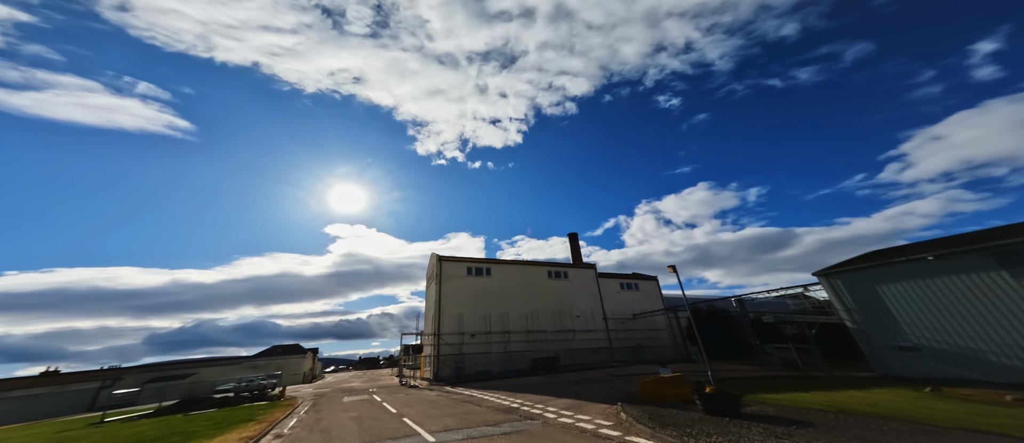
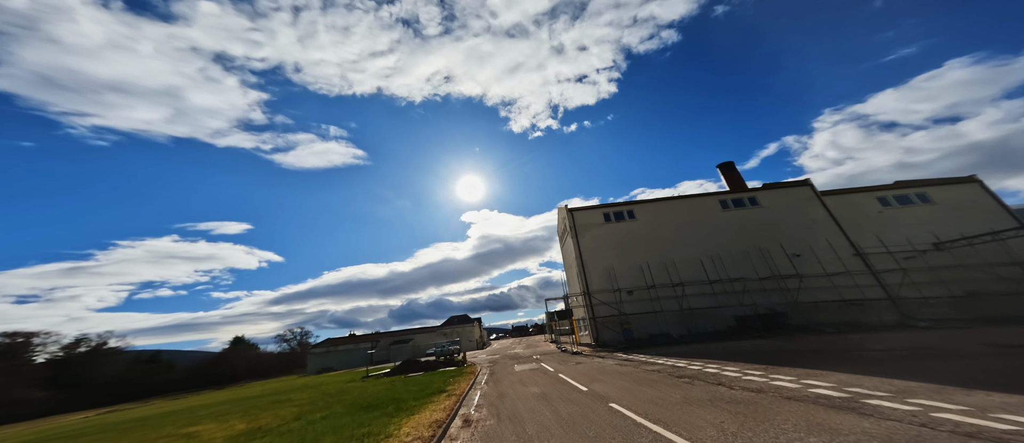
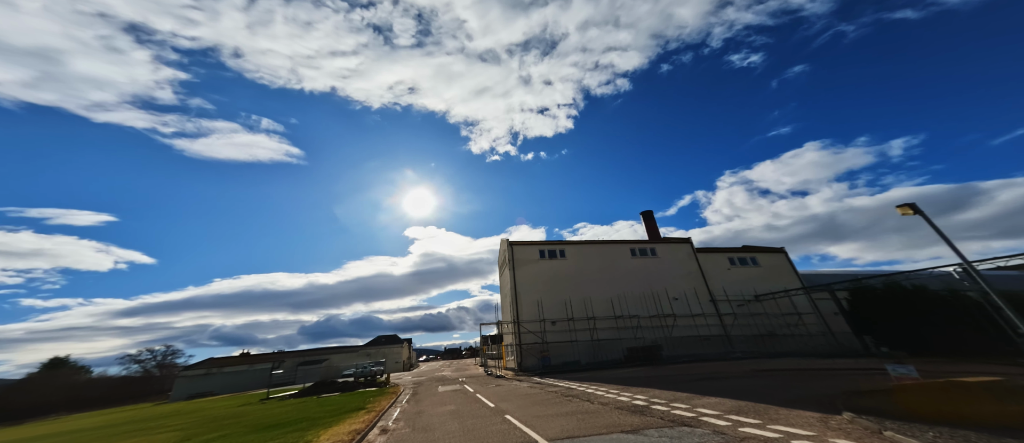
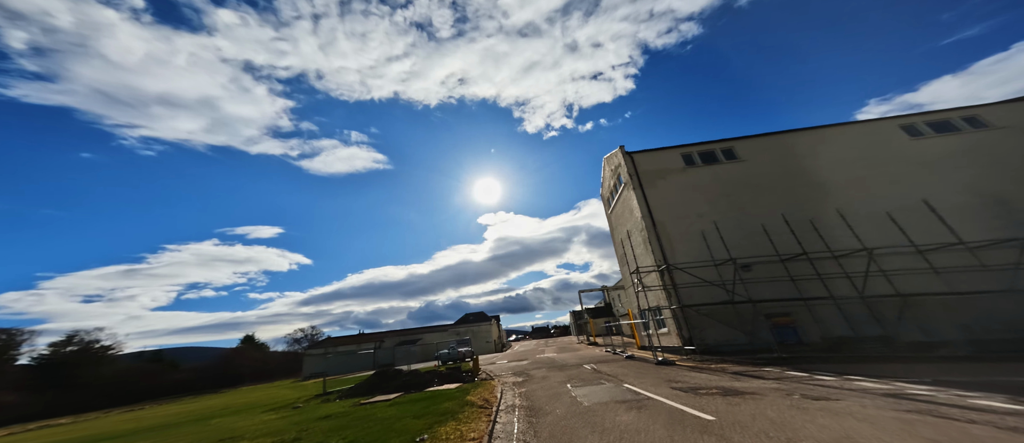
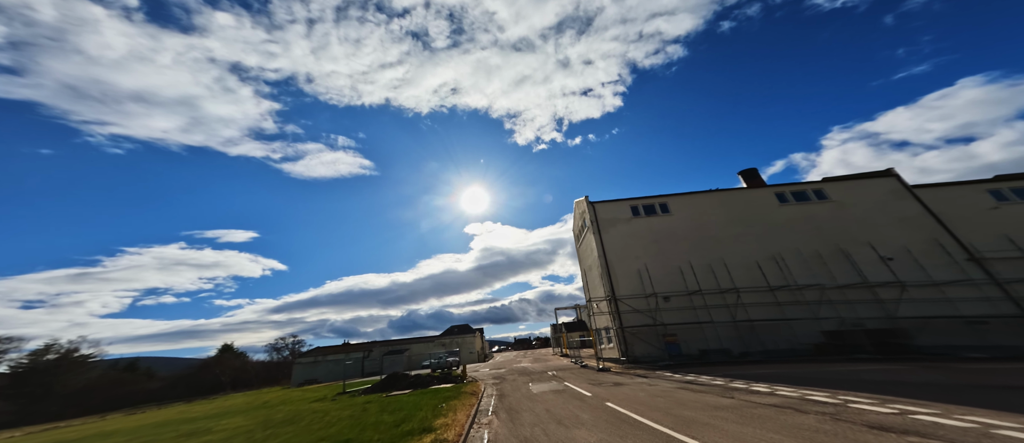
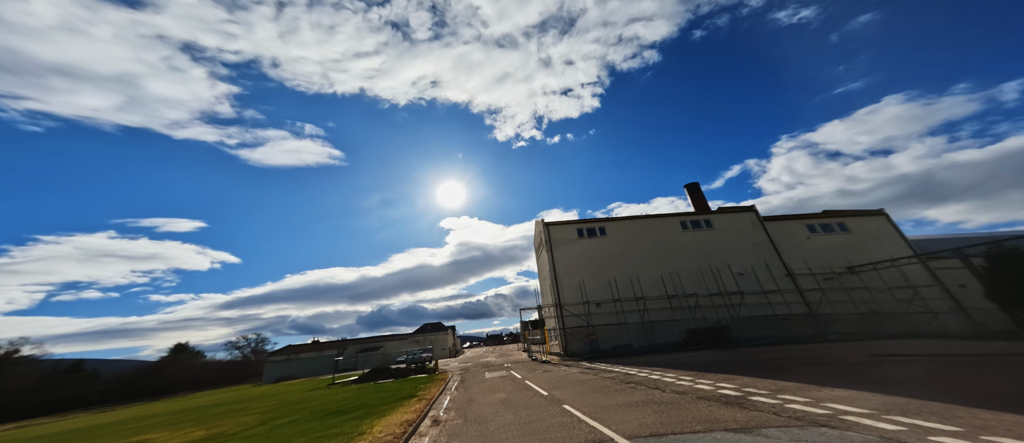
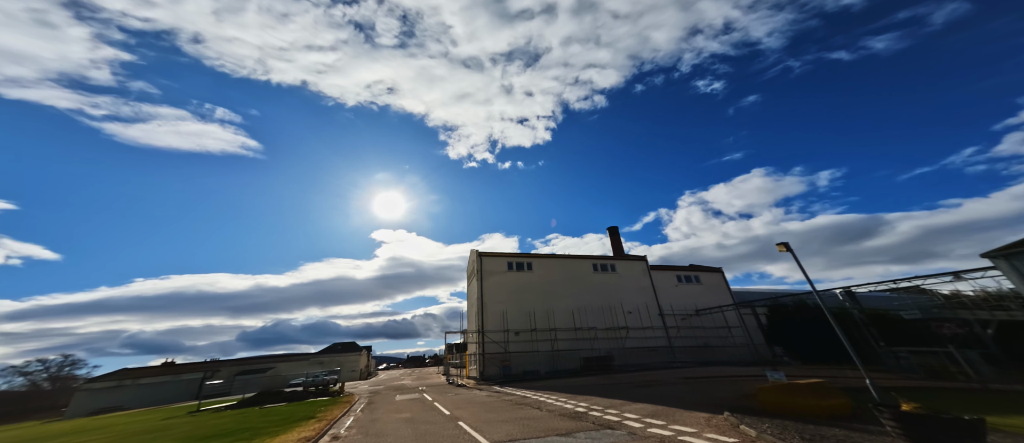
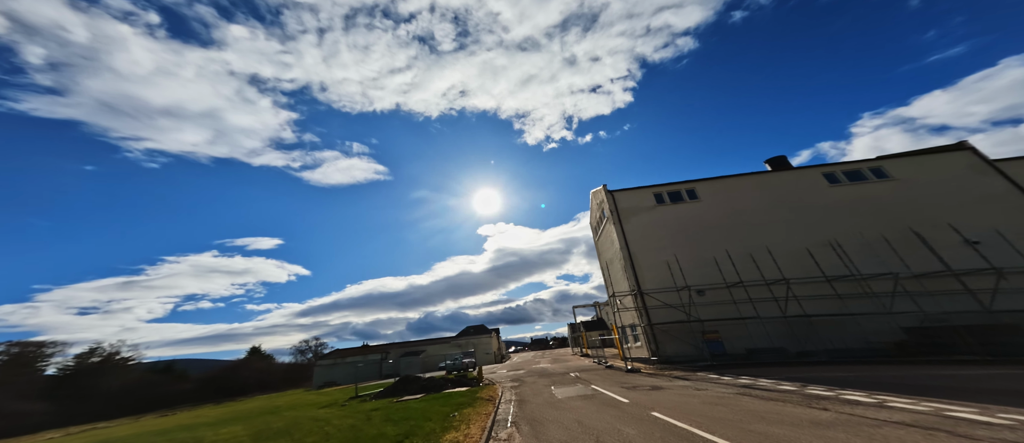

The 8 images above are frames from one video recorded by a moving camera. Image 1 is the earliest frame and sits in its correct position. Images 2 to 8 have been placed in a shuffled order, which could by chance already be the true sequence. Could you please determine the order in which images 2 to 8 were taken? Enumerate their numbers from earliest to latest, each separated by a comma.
7, 3, 6, 2, 5, 8, 4
